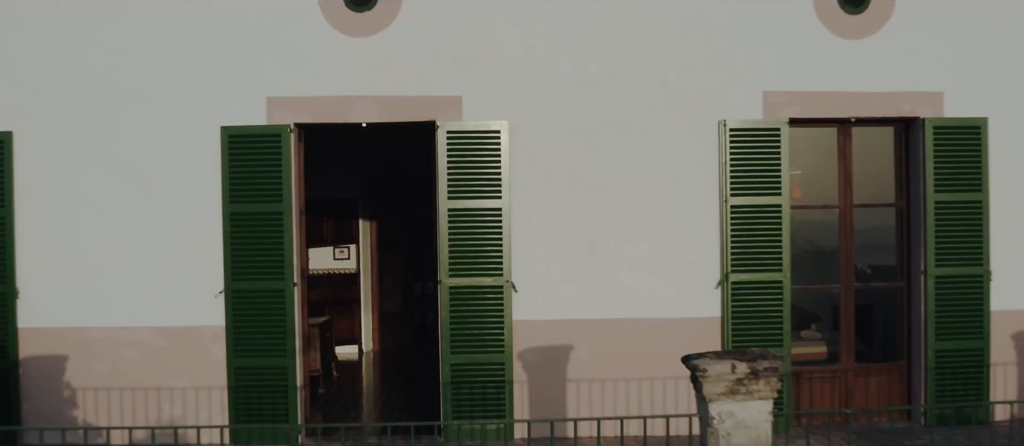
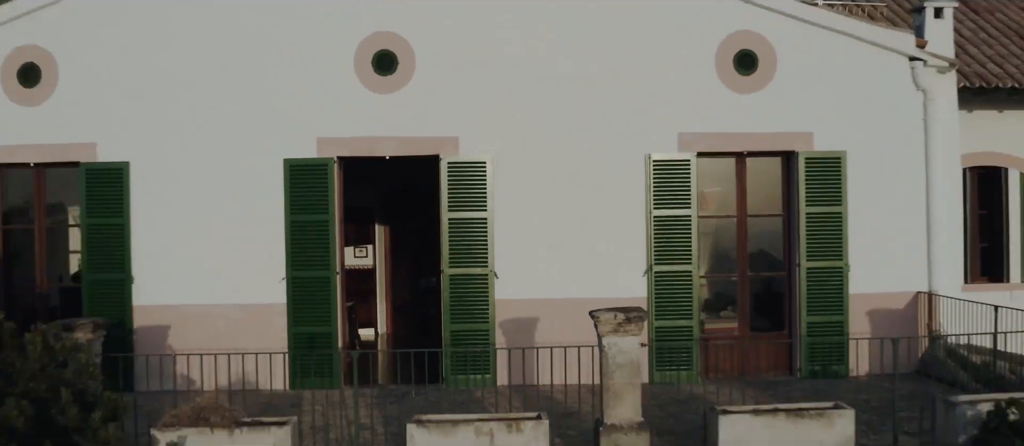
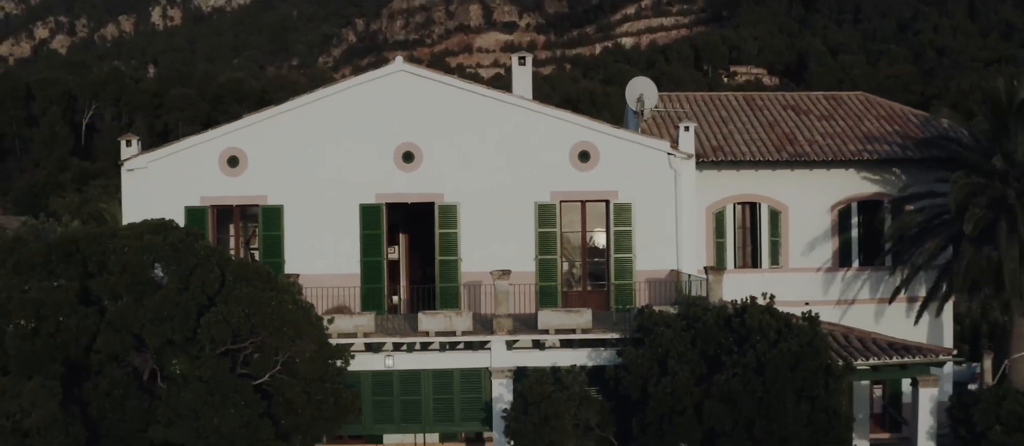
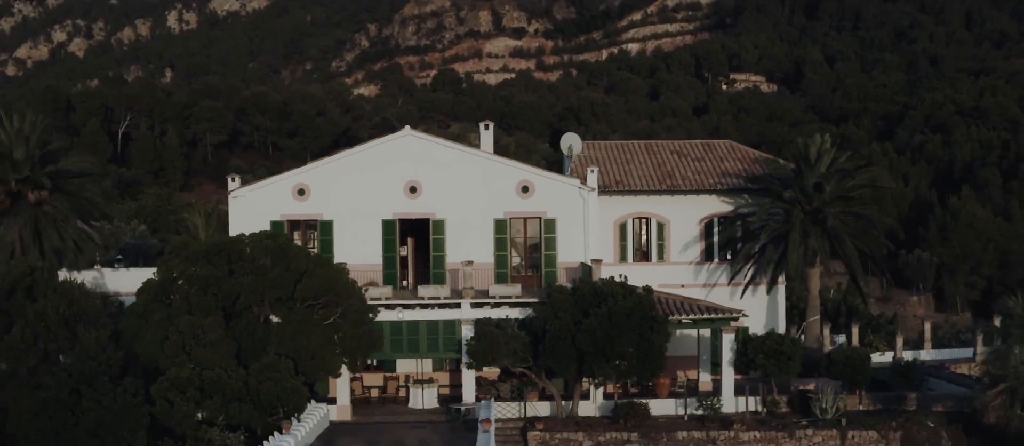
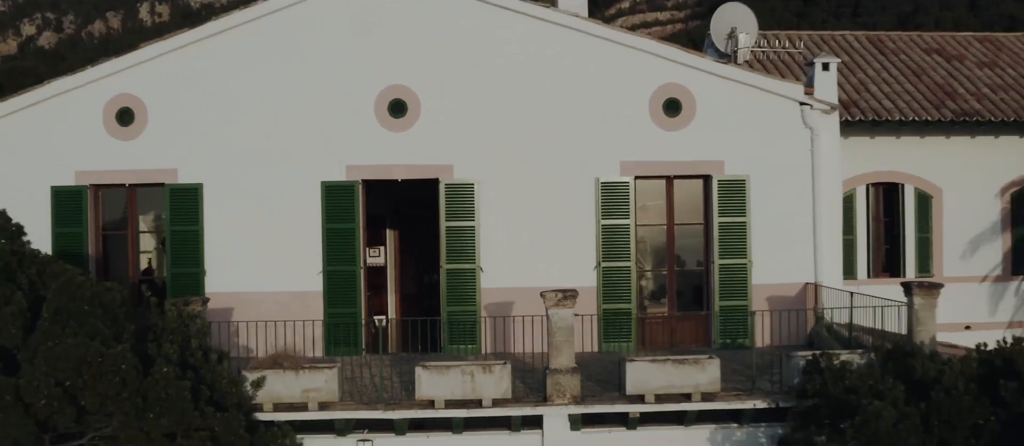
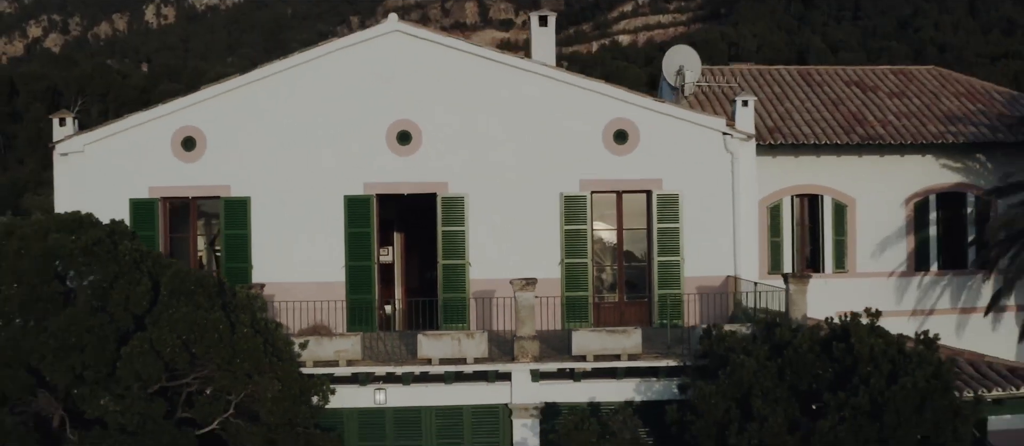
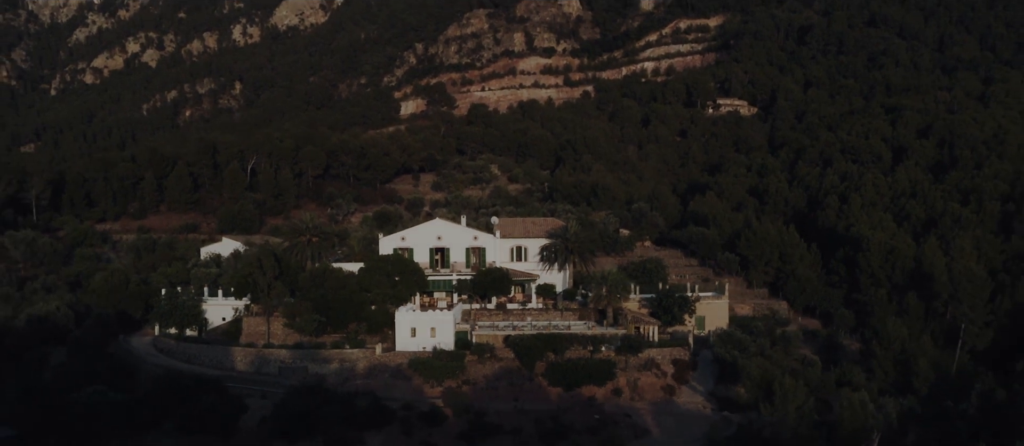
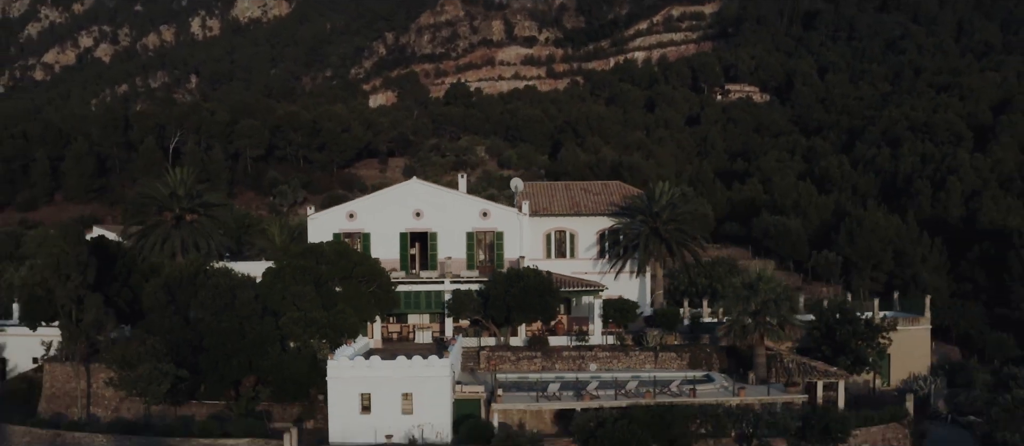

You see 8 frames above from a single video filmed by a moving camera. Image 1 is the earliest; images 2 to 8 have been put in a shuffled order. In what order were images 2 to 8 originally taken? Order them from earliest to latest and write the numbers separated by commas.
2, 5, 6, 3, 4, 8, 7
